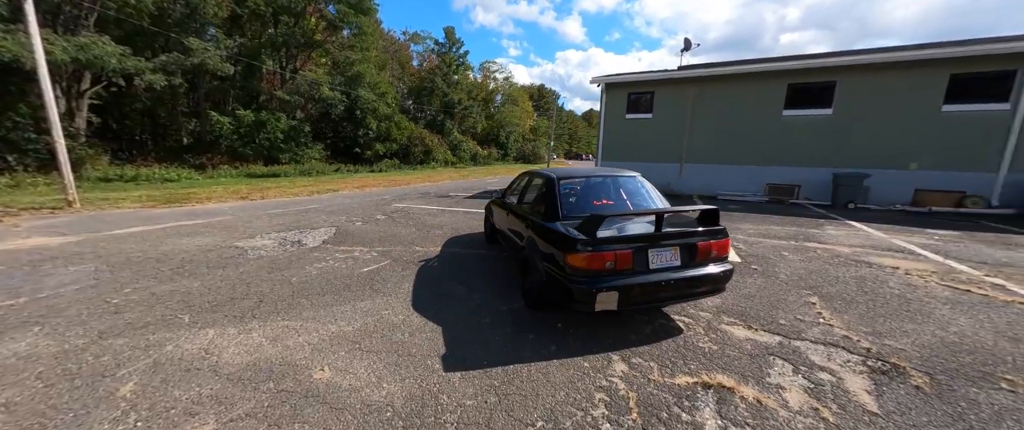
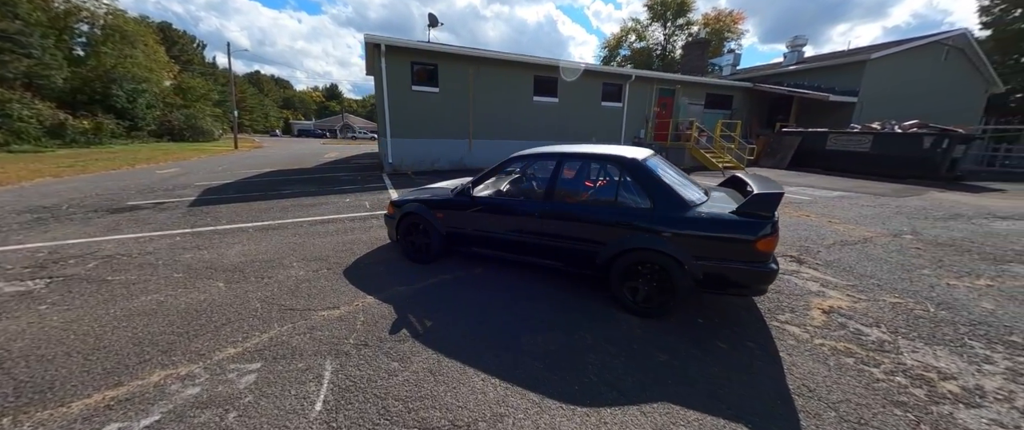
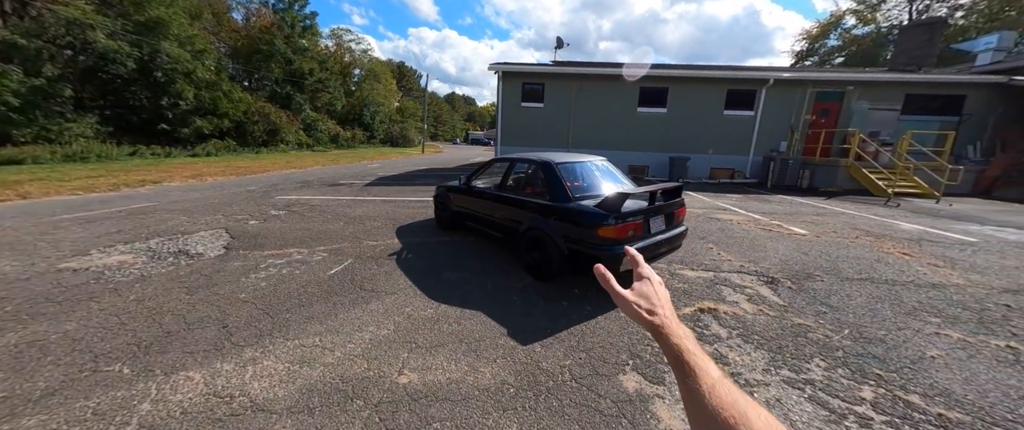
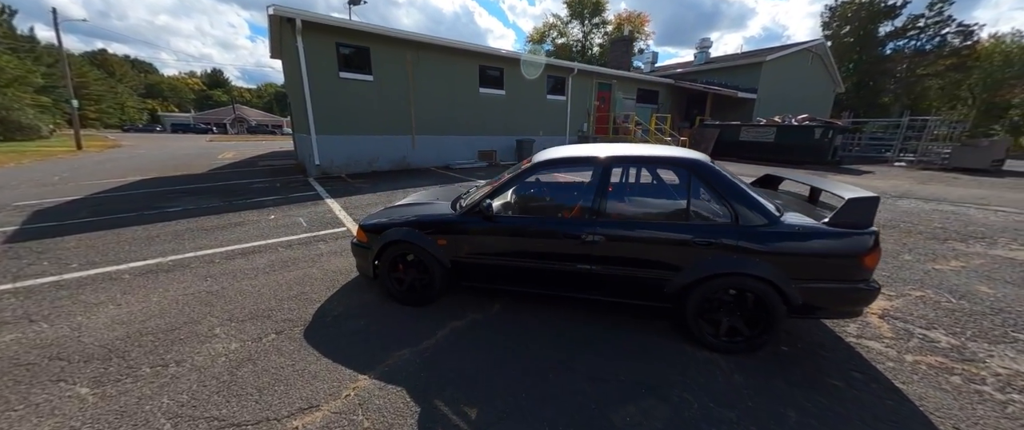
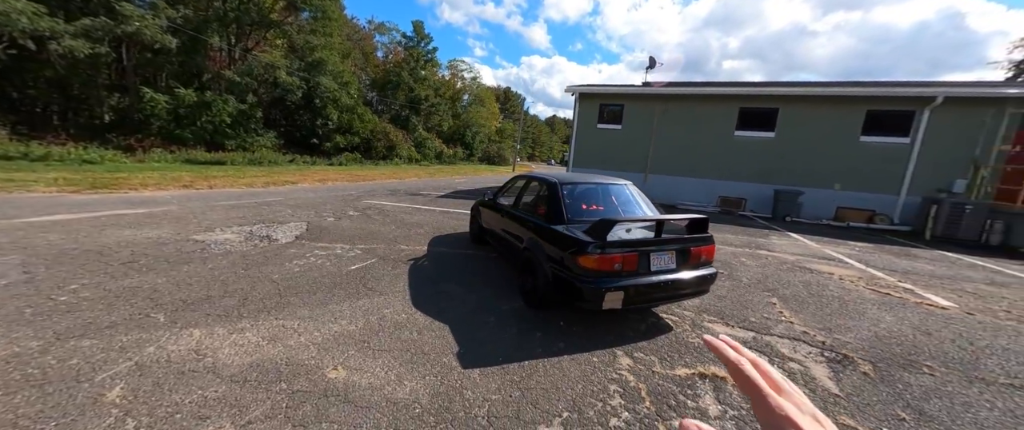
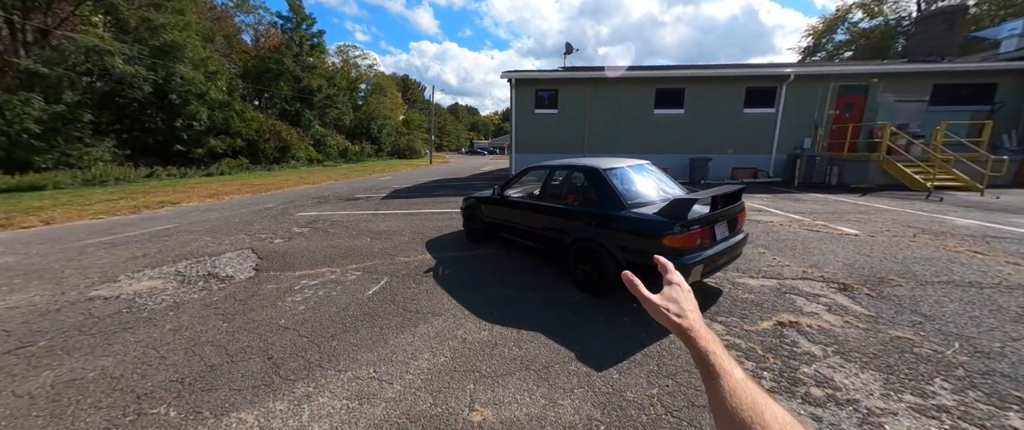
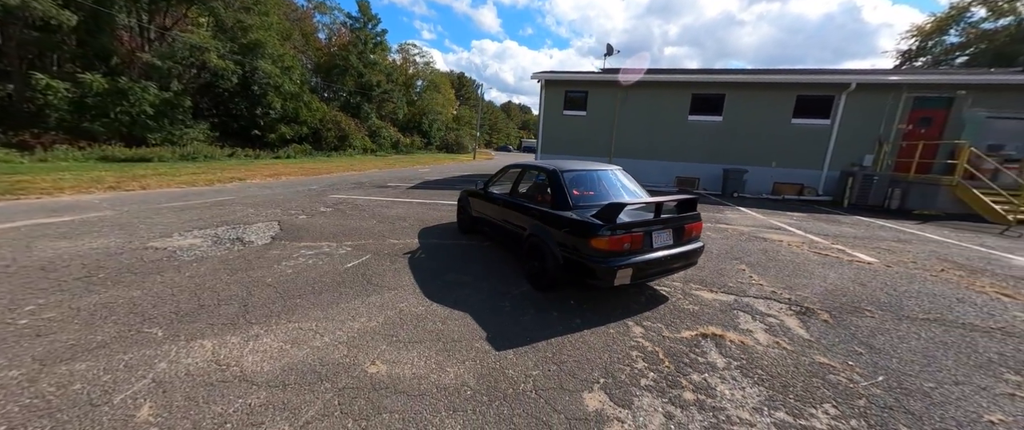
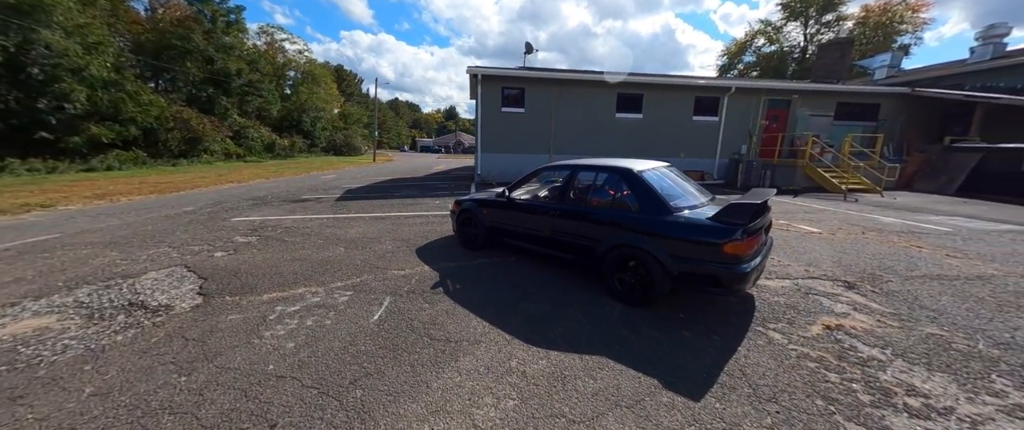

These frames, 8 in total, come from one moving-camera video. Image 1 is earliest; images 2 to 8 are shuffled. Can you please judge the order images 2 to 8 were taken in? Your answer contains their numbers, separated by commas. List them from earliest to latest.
5, 7, 3, 6, 8, 2, 4
